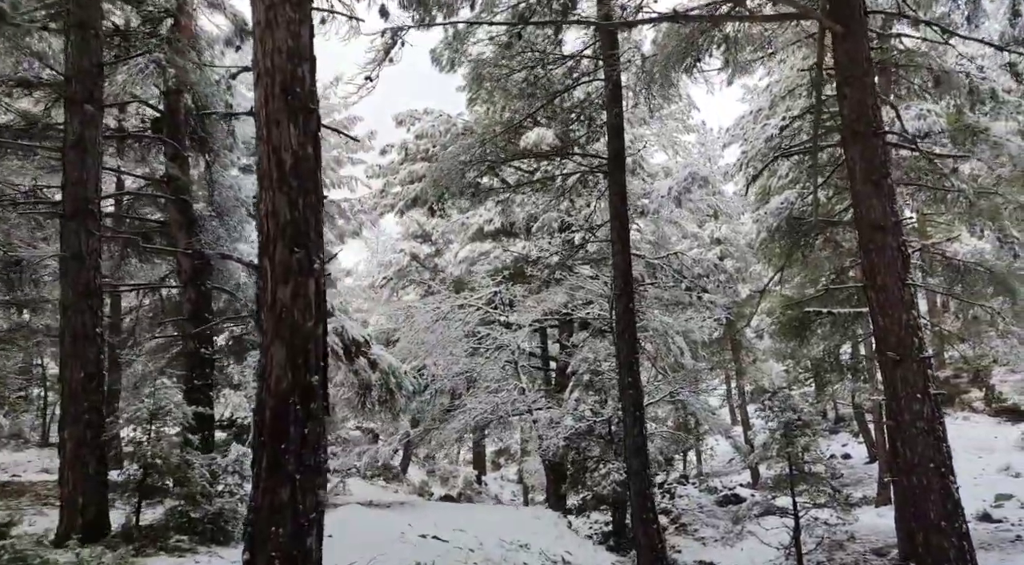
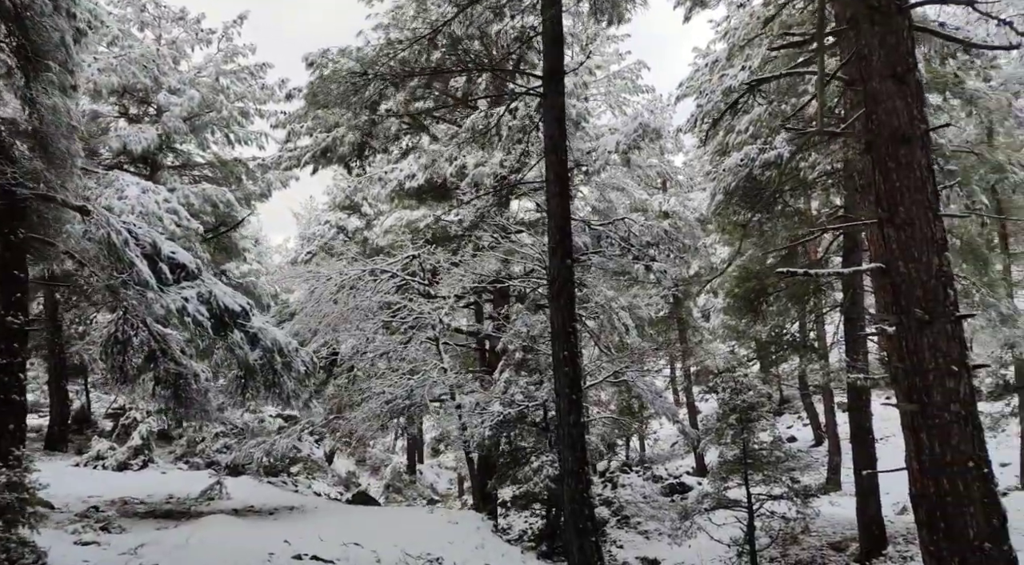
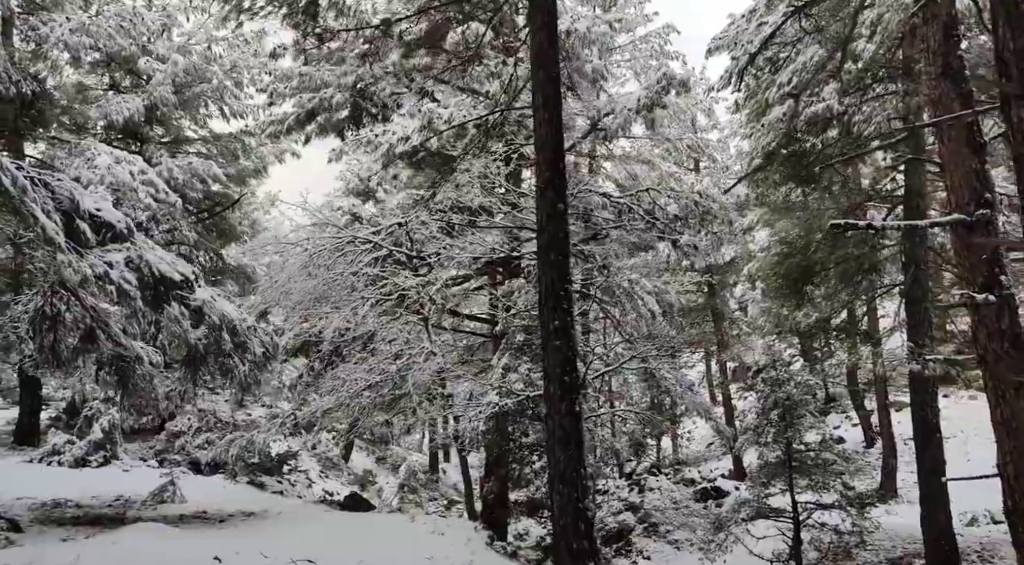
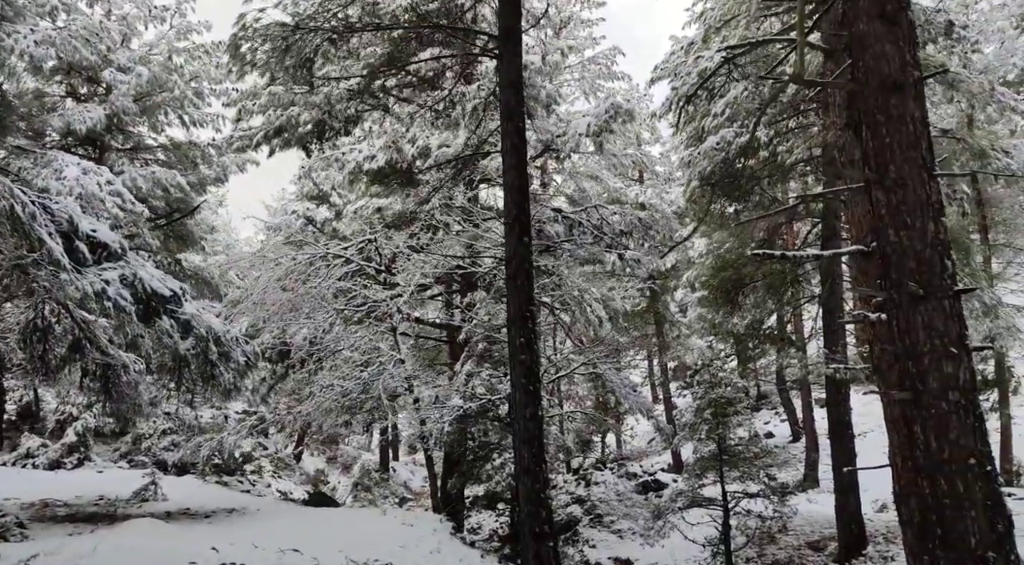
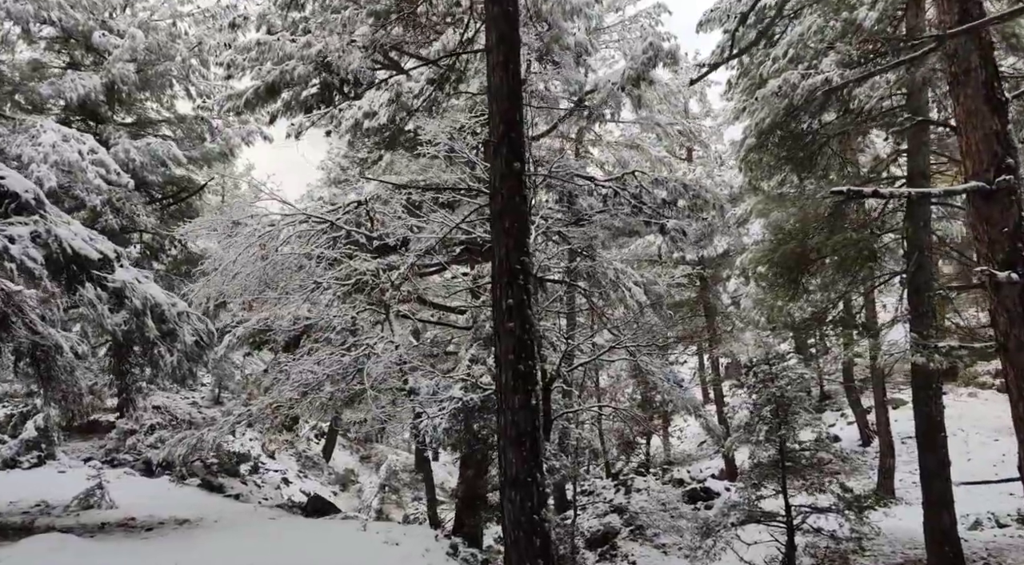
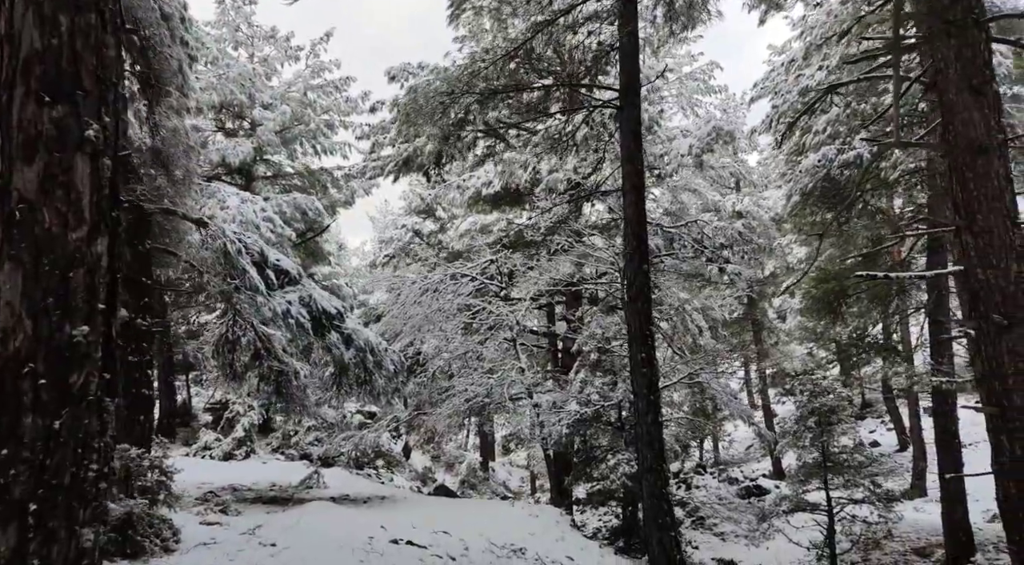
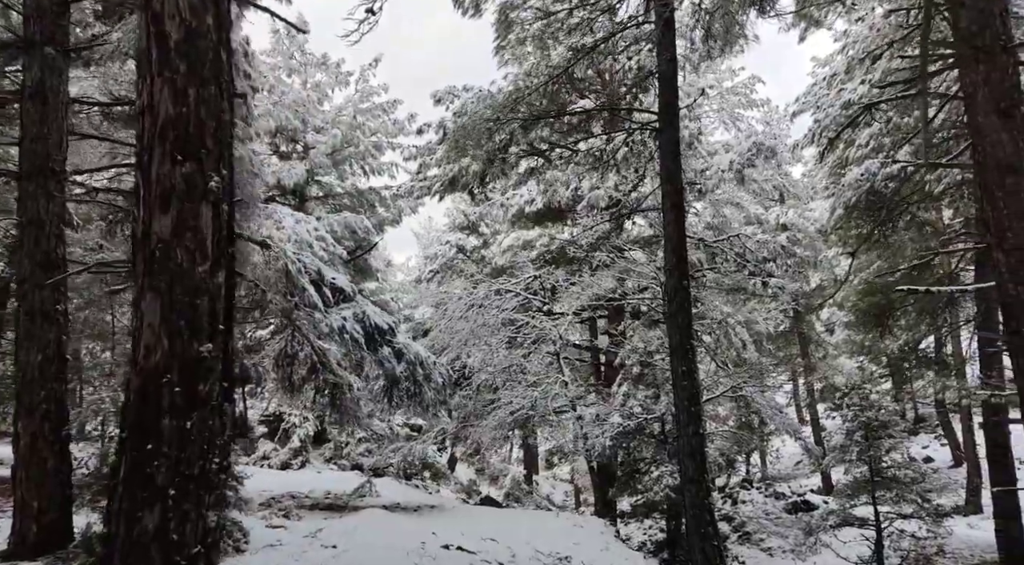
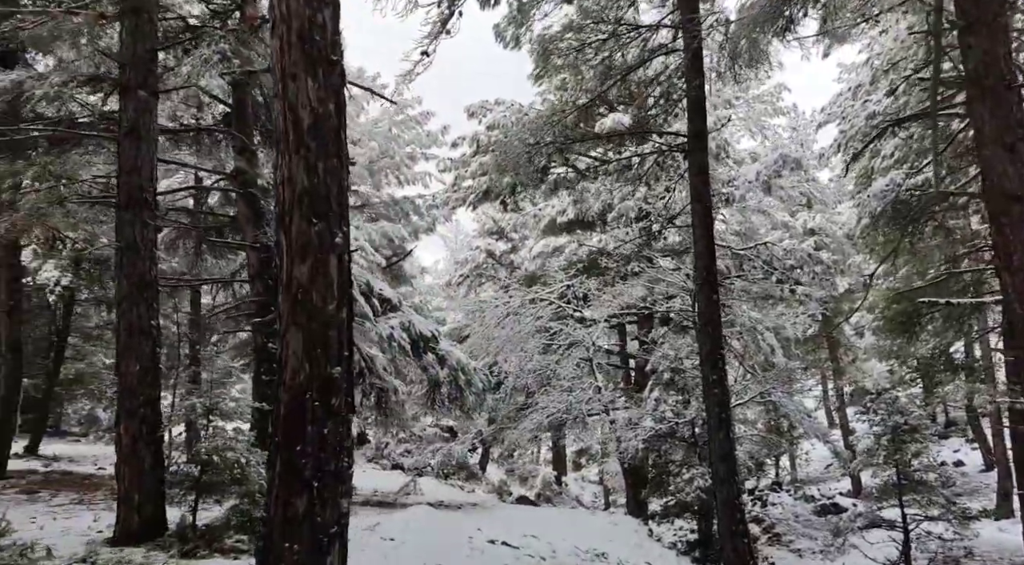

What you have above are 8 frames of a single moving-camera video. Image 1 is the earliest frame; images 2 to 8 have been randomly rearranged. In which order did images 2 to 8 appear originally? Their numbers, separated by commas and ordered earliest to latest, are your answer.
8, 7, 6, 2, 4, 3, 5
